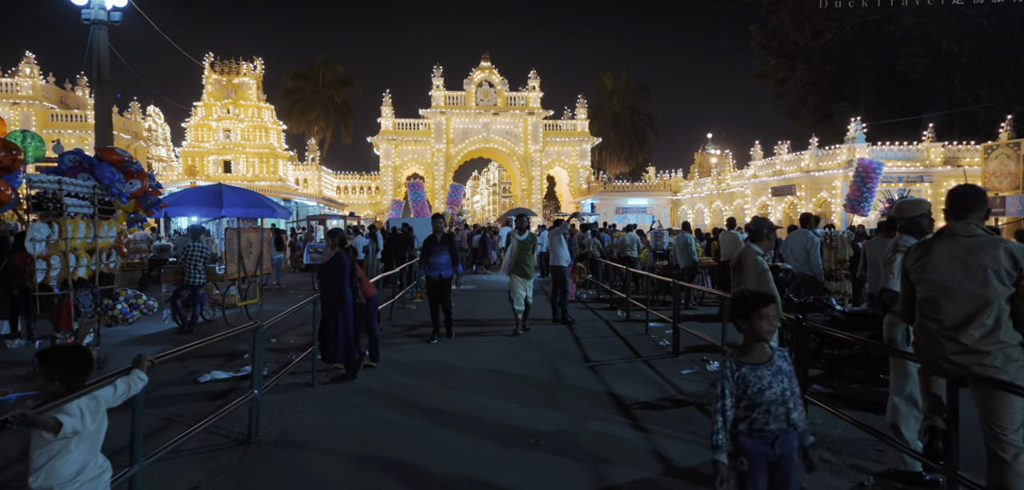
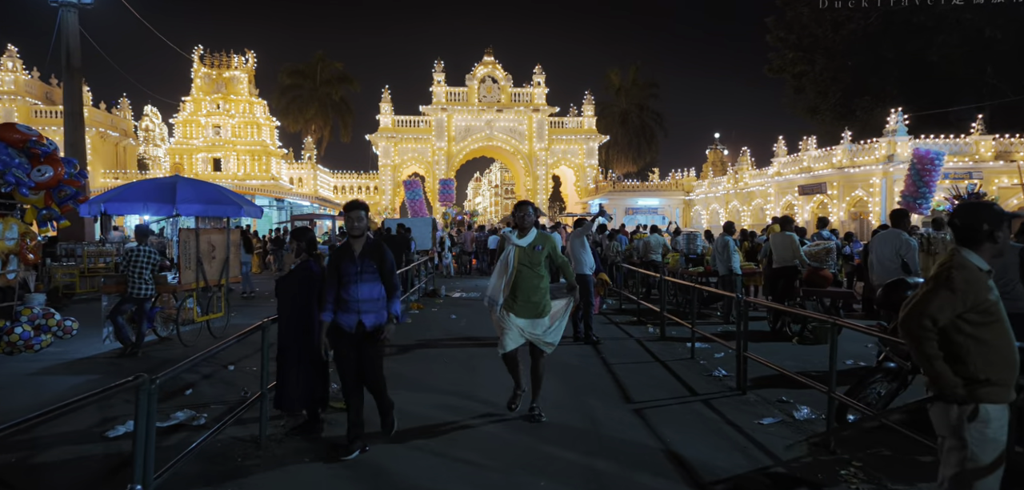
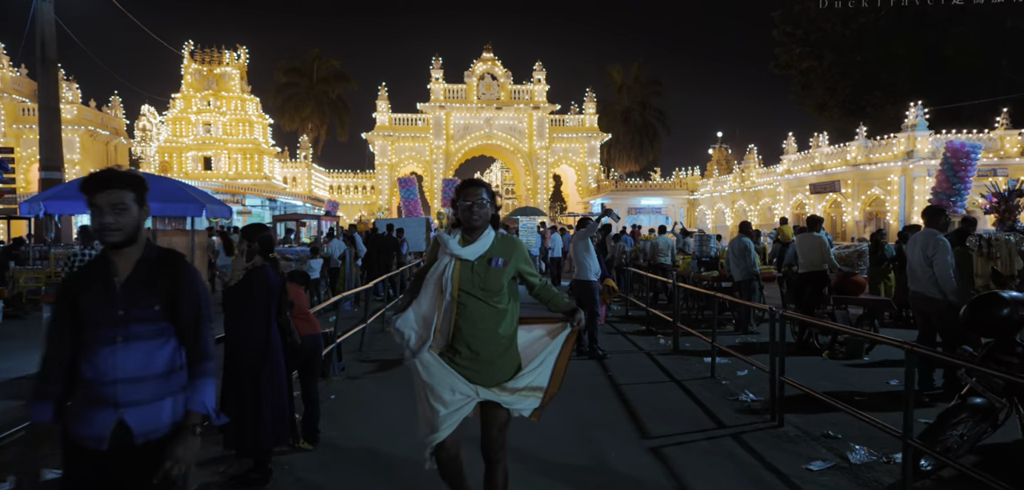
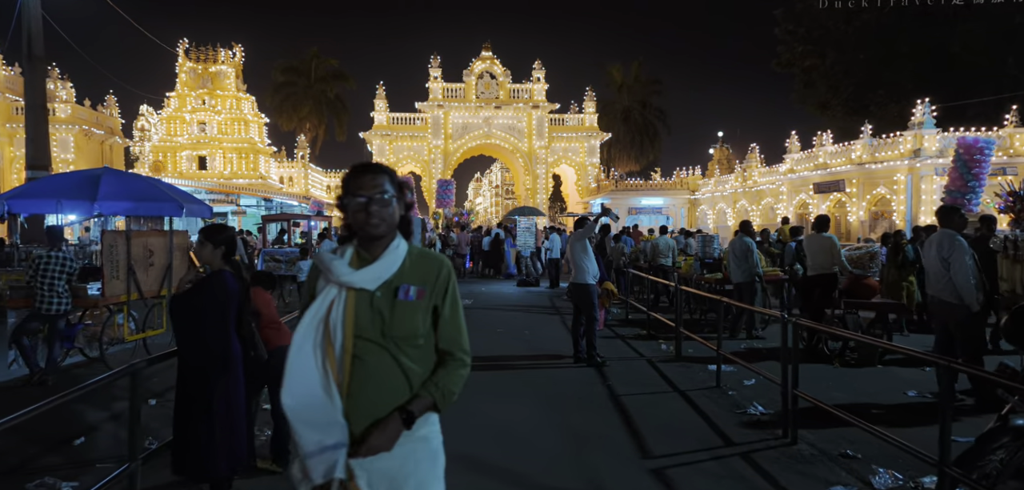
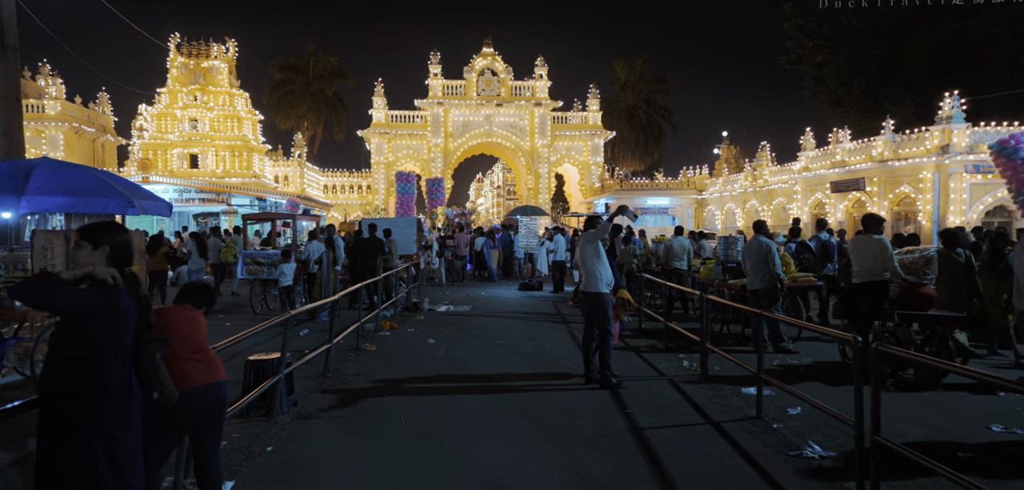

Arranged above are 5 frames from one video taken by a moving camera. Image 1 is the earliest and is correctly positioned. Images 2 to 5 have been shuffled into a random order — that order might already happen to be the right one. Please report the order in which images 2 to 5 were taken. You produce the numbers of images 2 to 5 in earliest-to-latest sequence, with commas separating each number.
2, 3, 4, 5
